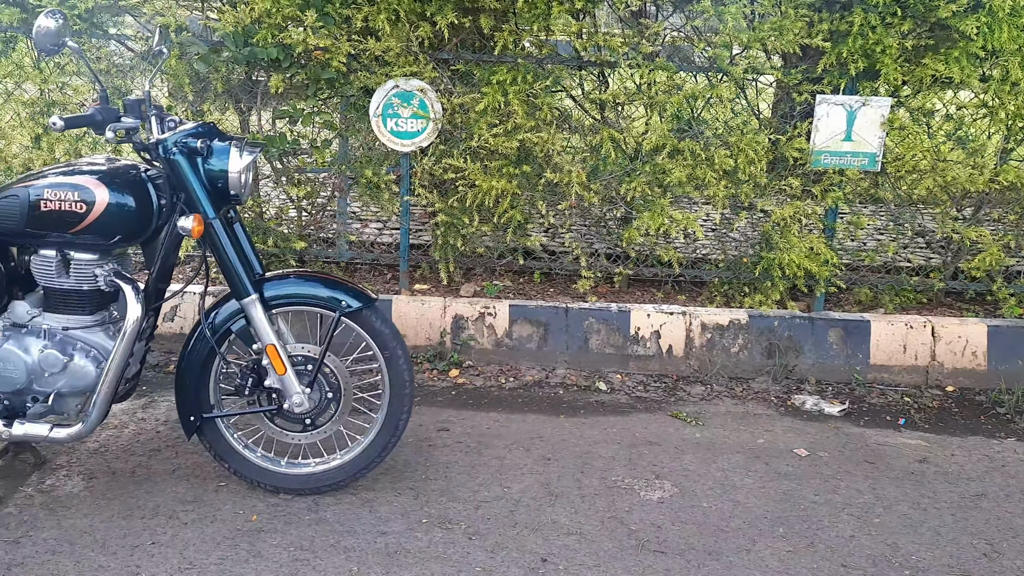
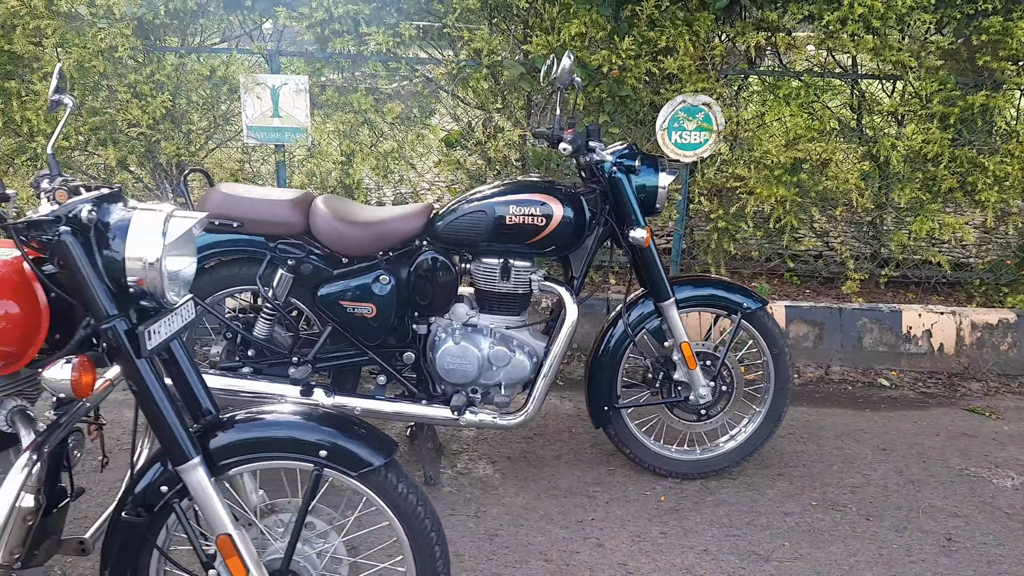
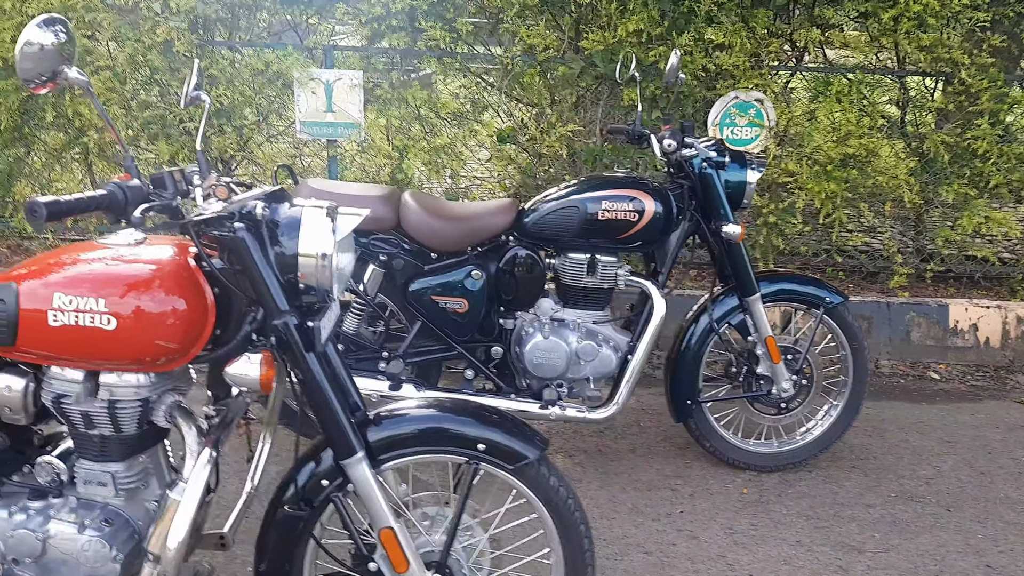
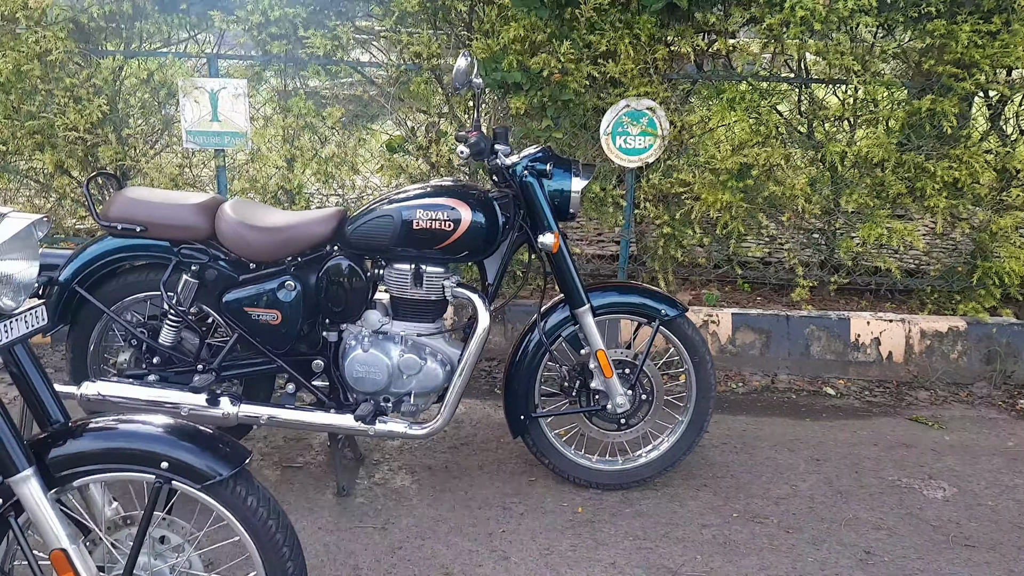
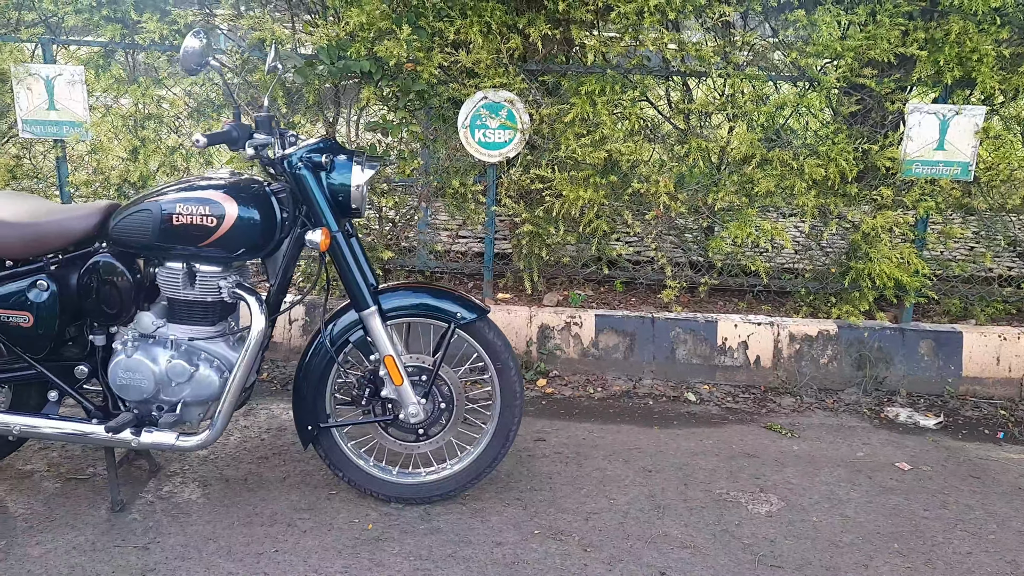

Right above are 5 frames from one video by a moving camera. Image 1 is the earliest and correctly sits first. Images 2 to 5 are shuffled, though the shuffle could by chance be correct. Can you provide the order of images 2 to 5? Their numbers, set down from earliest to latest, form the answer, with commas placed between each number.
5, 4, 2, 3
